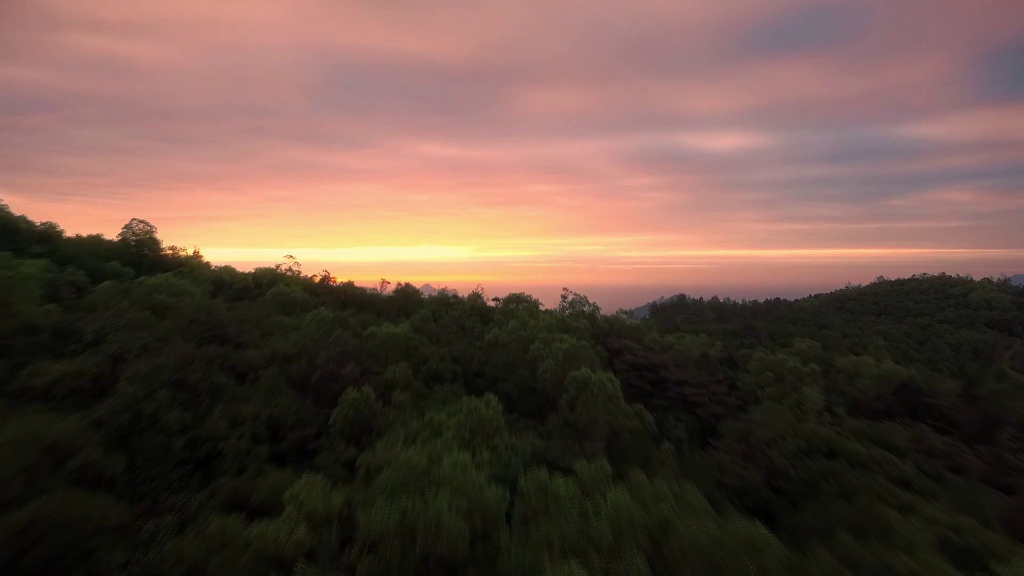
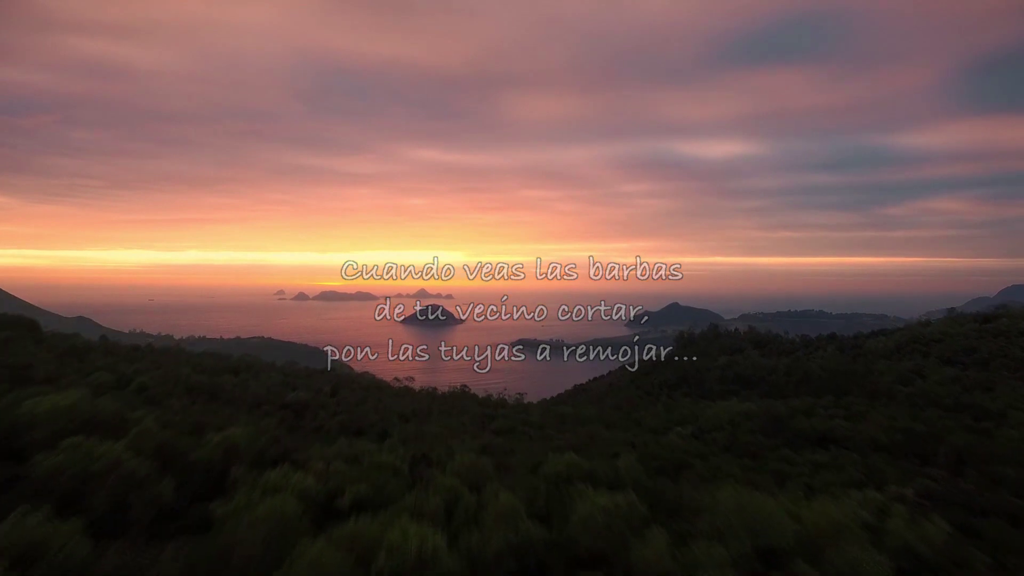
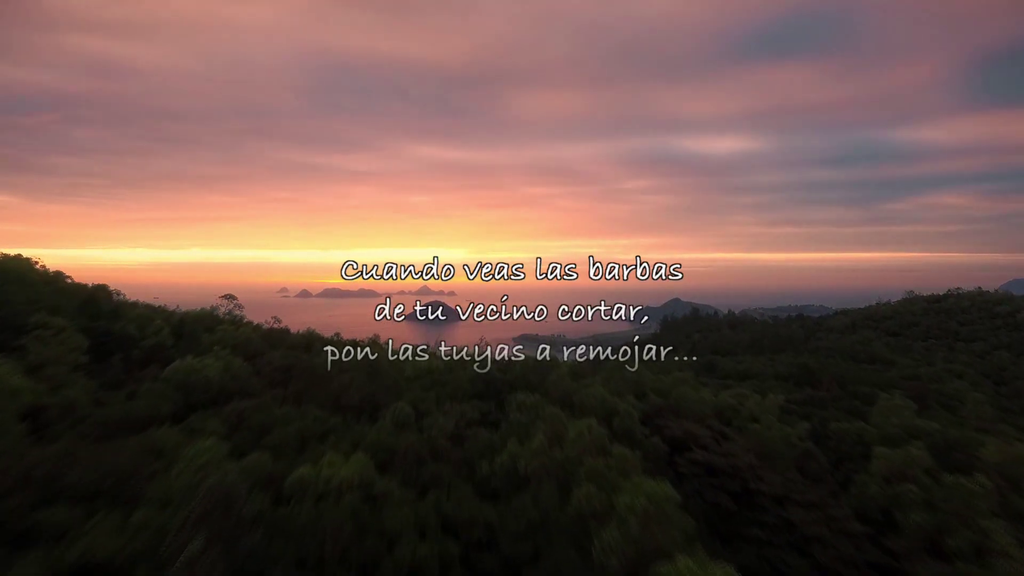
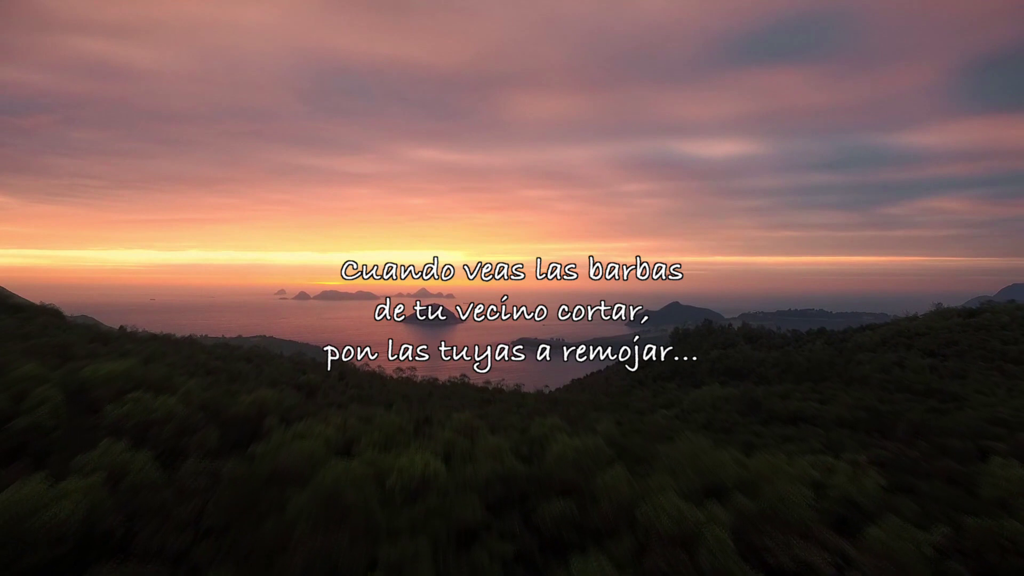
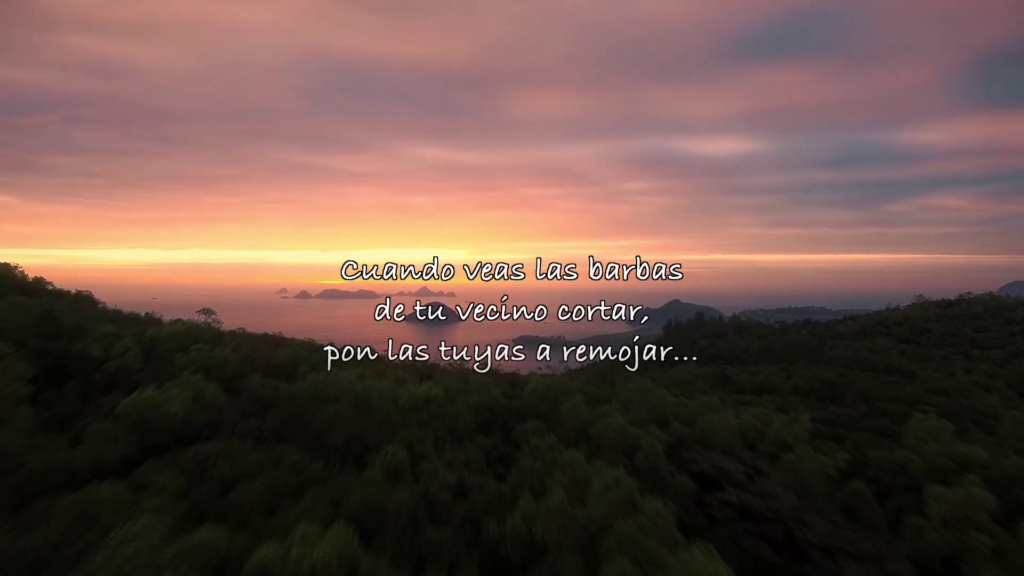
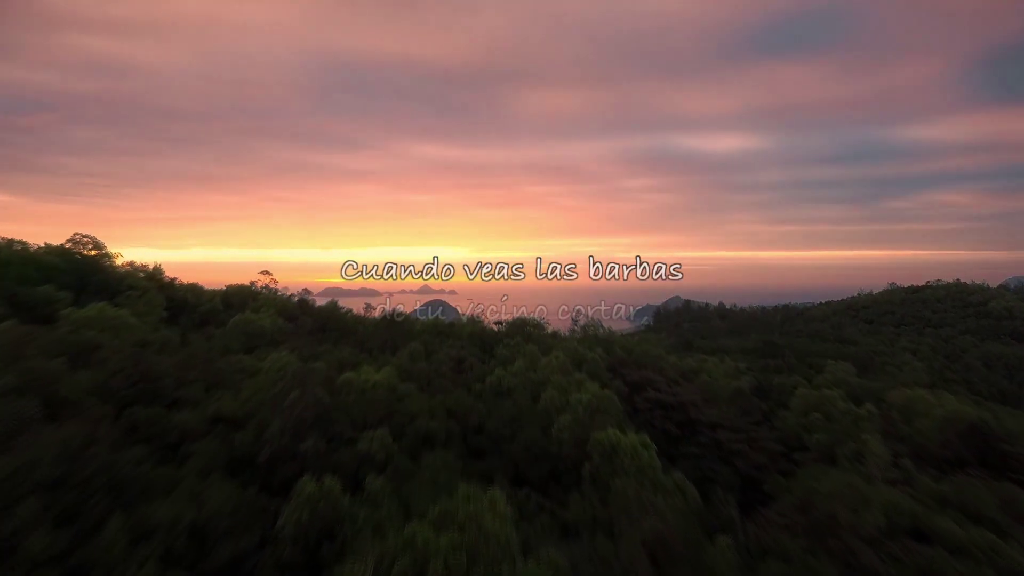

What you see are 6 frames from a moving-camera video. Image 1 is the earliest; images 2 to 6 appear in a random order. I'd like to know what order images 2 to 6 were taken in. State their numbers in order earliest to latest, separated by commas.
6, 3, 5, 4, 2
